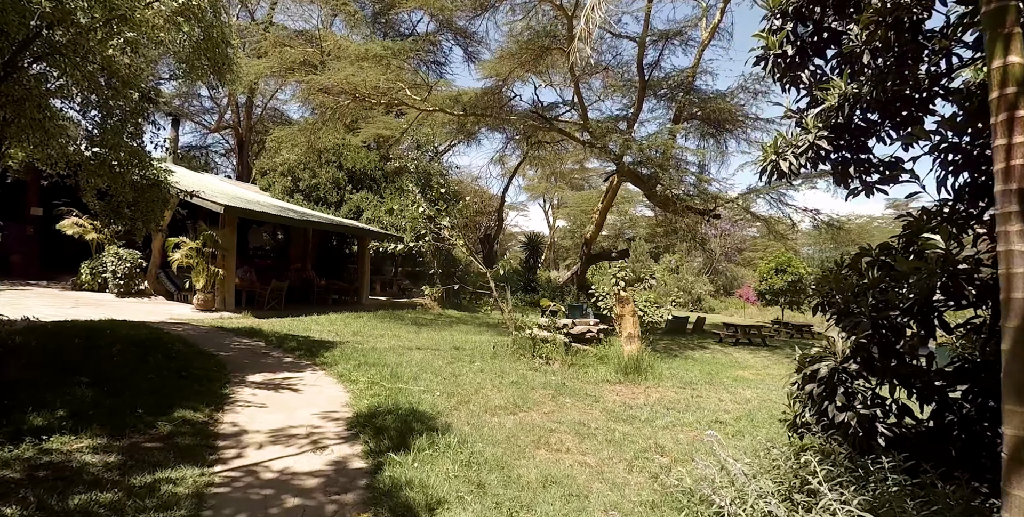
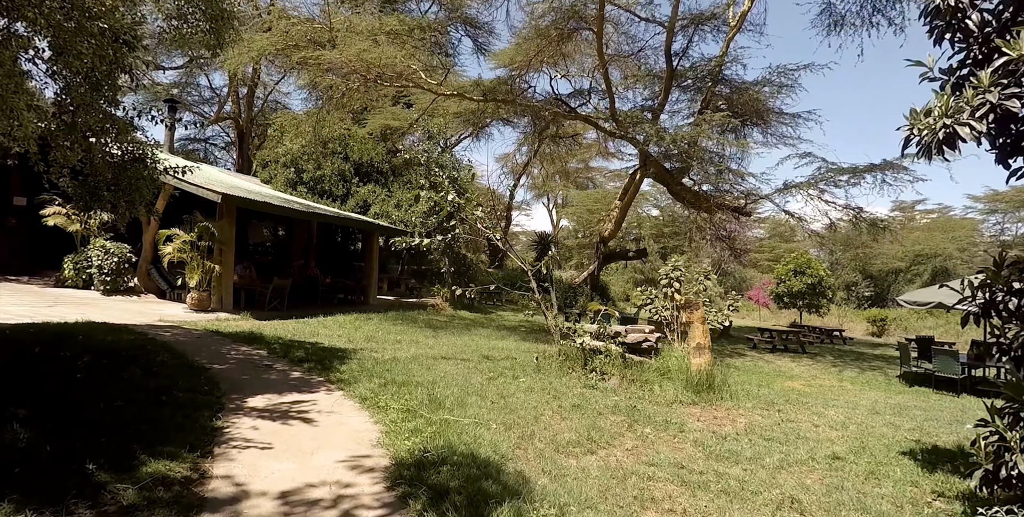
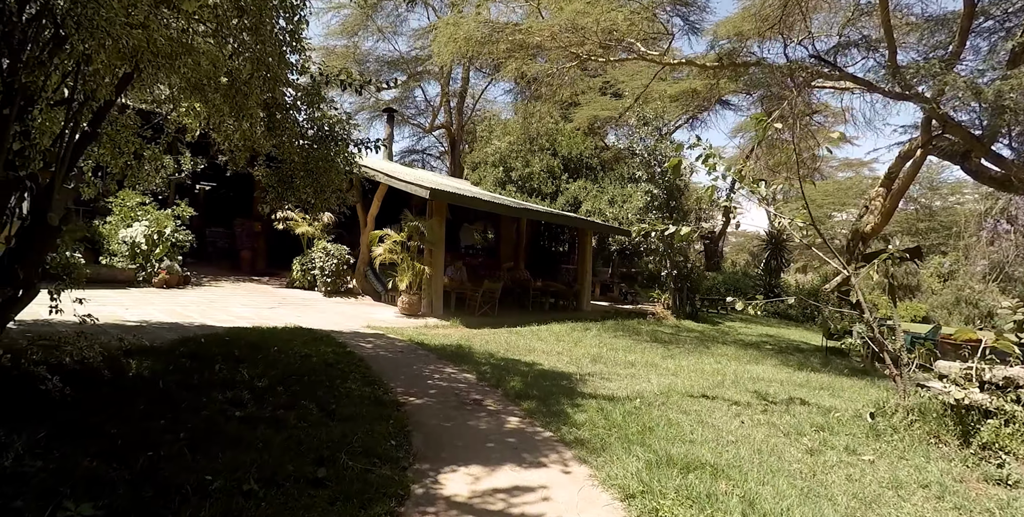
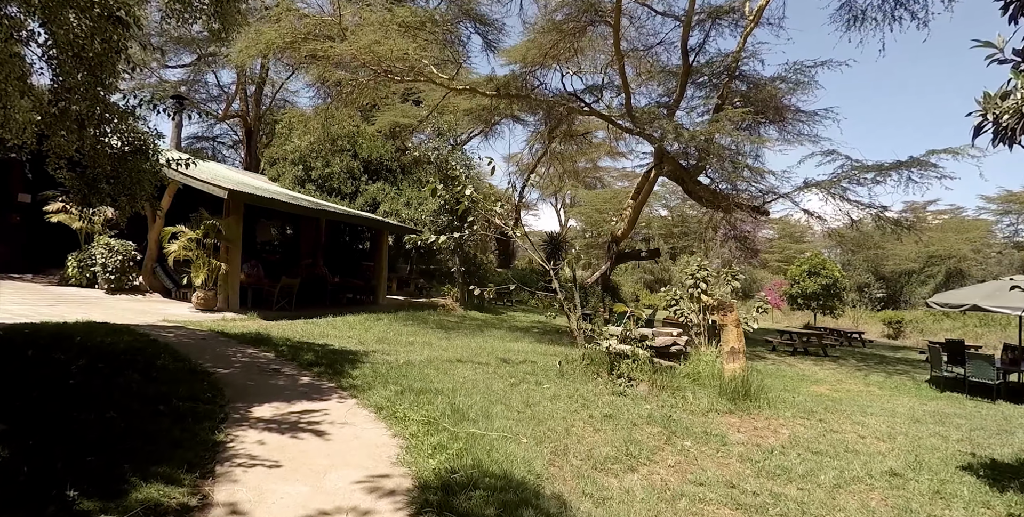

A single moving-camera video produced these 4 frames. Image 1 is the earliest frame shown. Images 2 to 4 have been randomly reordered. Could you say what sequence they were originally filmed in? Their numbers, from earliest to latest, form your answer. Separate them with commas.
2, 4, 3
